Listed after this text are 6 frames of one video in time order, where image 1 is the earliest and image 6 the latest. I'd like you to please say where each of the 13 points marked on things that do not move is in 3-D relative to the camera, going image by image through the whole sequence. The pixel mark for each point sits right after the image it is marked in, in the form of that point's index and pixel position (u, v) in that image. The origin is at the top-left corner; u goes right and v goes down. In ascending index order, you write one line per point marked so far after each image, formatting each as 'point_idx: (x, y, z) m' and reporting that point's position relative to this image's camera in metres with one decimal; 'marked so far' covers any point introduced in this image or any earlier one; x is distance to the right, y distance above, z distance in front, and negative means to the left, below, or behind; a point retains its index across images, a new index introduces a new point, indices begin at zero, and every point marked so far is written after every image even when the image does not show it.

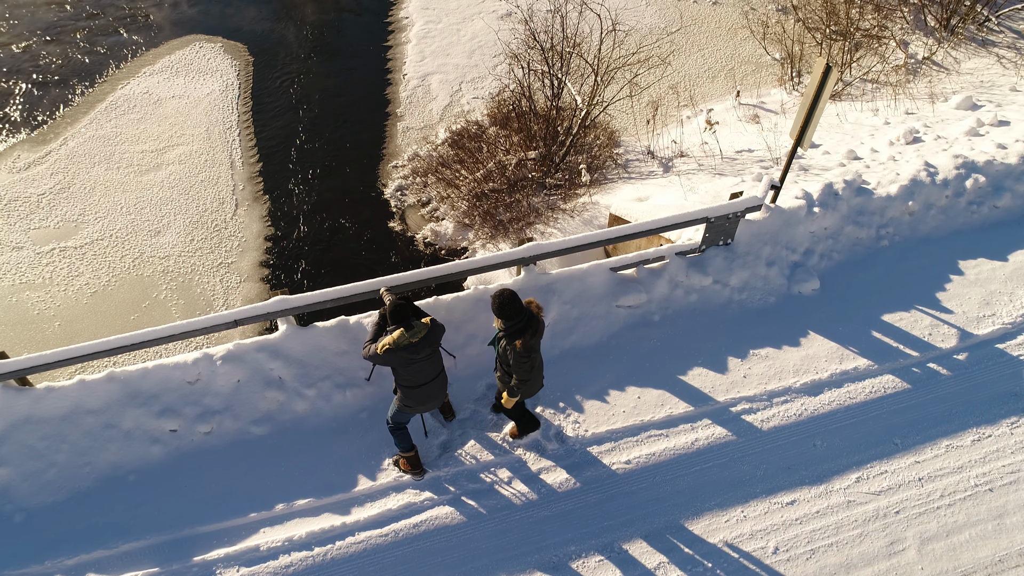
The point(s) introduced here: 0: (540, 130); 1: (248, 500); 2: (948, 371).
0: (+0.3, +1.7, +7.8) m
1: (-1.5, -1.2, +4.2) m
2: (+2.9, -0.6, +4.8) m
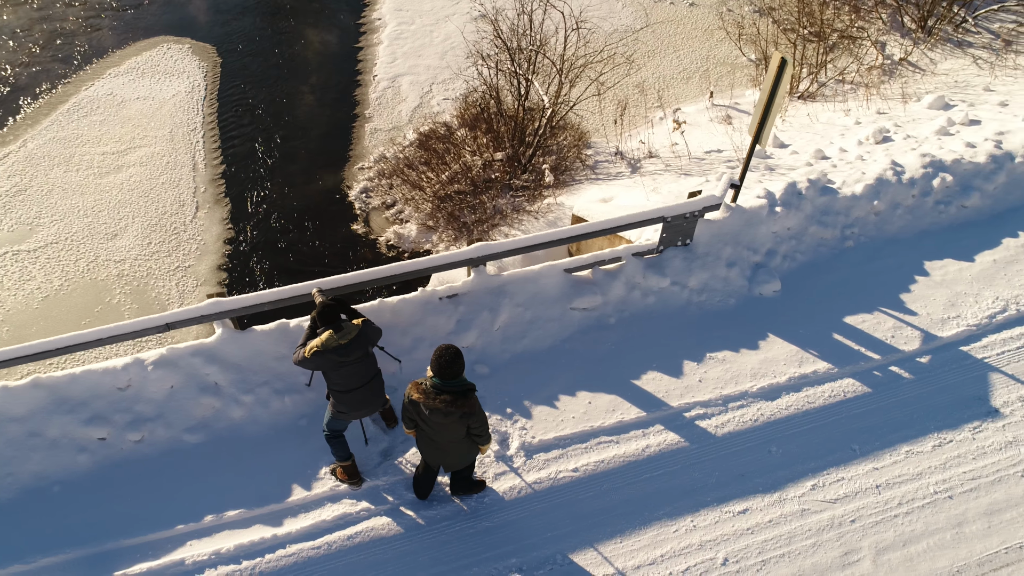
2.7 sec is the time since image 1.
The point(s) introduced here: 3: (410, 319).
0: (-0.1, +1.7, +7.7) m
1: (-1.9, -1.2, +4.0) m
2: (+2.6, -0.6, +4.7) m
3: (-0.7, -0.2, +4.7) m
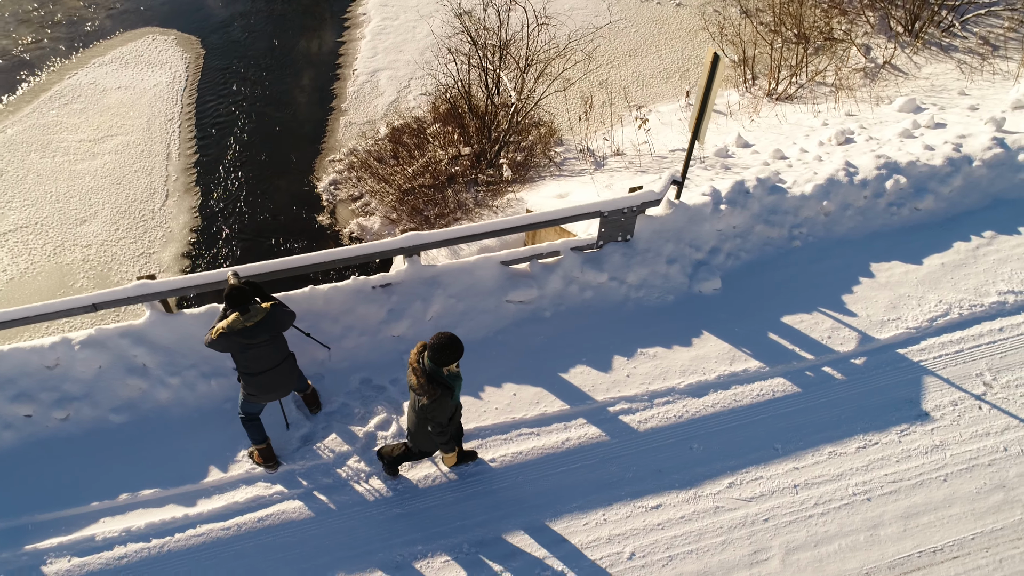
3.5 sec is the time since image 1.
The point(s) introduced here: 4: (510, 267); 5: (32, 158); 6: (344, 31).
0: (-0.4, +1.7, +7.7) m
1: (-2.4, -1.1, +4.1) m
2: (+2.1, -0.6, +4.6) m
3: (-1.1, -0.1, +4.7) m
4: (0.0, +0.1, +5.0) m
5: (-5.6, +1.5, +8.3) m
6: (-2.6, +4.0, +11.0) m
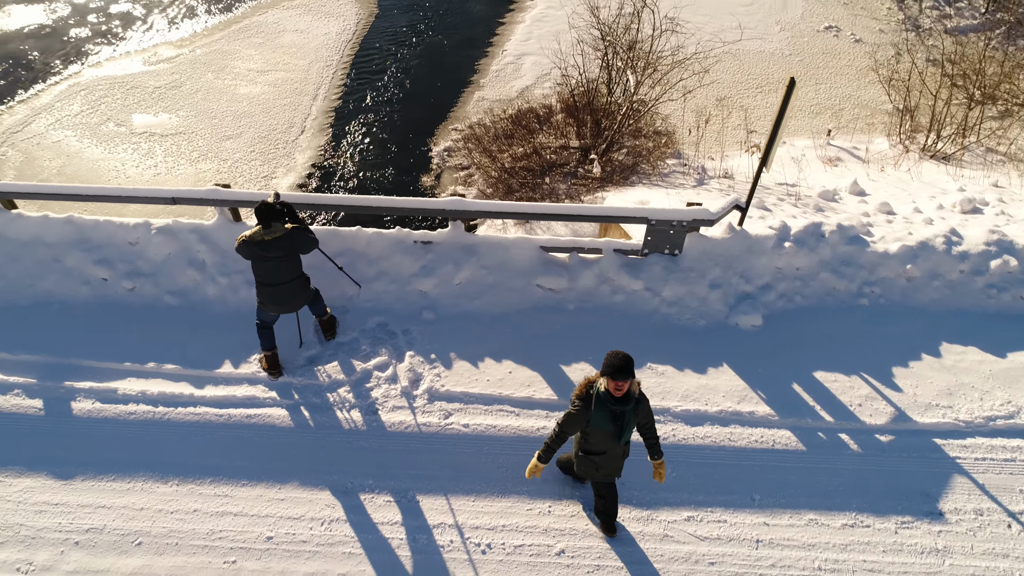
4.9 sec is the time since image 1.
0: (+0.8, +1.8, +7.7) m
1: (-2.5, -0.4, +4.7) m
2: (+2.1, -0.9, +4.2) m
3: (-0.9, +0.2, +5.0) m
4: (+0.2, +0.2, +5.0) m
5: (-4.0, +2.8, +9.4) m
6: (0.0, +4.4, +11.4) m
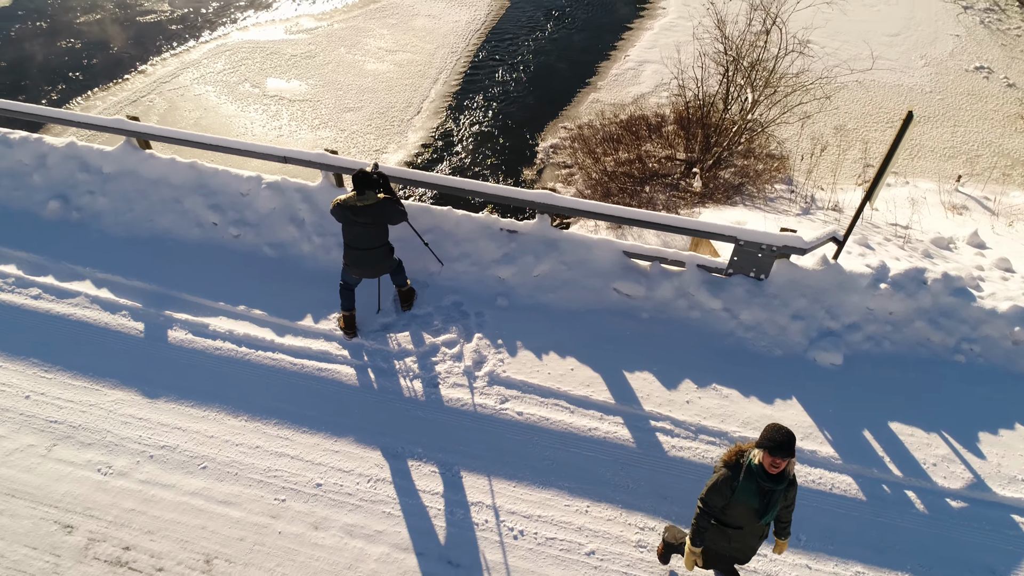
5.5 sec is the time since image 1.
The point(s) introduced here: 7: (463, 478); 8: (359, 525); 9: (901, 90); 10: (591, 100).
0: (+2.0, +1.6, +7.6) m
1: (-2.0, 0.0, +5.0) m
2: (+2.3, -1.2, +4.0) m
3: (-0.3, +0.4, +5.1) m
4: (+0.8, +0.2, +5.0) m
5: (-2.3, +3.3, +9.9) m
6: (+2.1, +4.2, +11.3) m
7: (-0.3, -1.1, +4.0) m
8: (-0.8, -1.3, +3.8) m
9: (+5.3, +2.7, +9.6) m
10: (+1.0, +2.4, +9.2) m
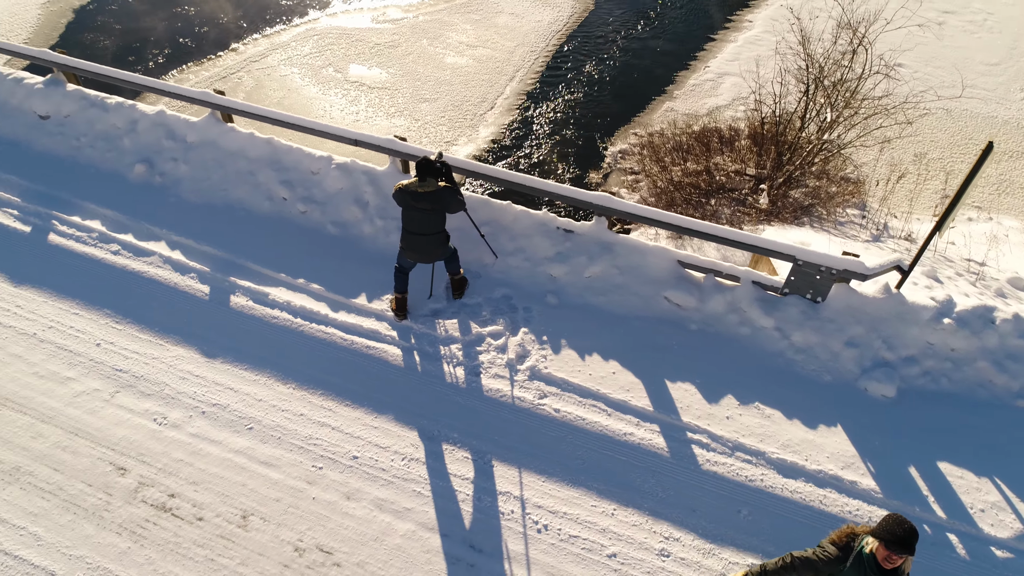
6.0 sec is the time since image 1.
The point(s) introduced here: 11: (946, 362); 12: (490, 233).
0: (+2.7, +1.4, +7.4) m
1: (-1.6, +0.2, +5.2) m
2: (+2.4, -1.4, +3.8) m
3: (+0.1, +0.4, +5.2) m
4: (+1.2, +0.1, +5.0) m
5: (-1.2, +3.4, +10.1) m
6: (+3.4, +4.0, +11.2) m
7: (-0.1, -1.0, +4.1) m
8: (-0.7, -1.2, +3.9) m
9: (+6.3, +2.2, +9.2) m
10: (+2.0, +2.3, +9.2) m
11: (+2.8, -0.5, +4.6) m
12: (-0.2, +0.4, +5.3) m
